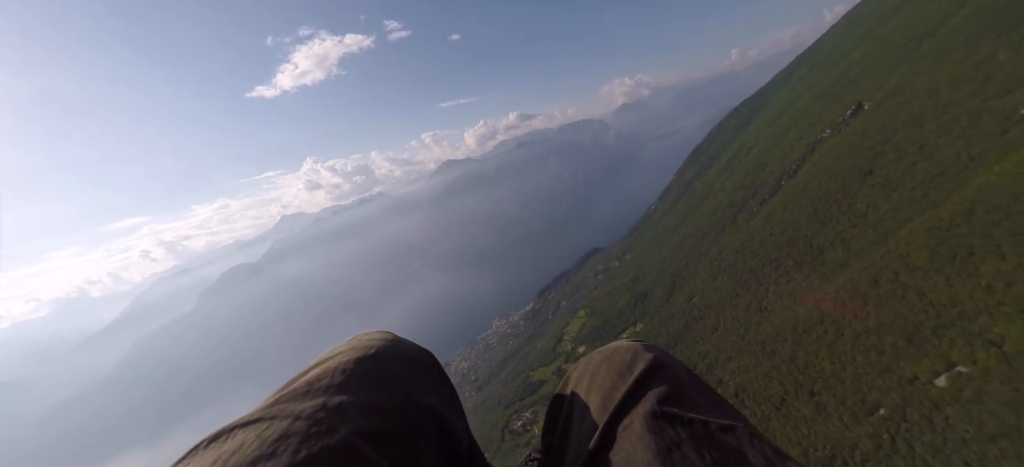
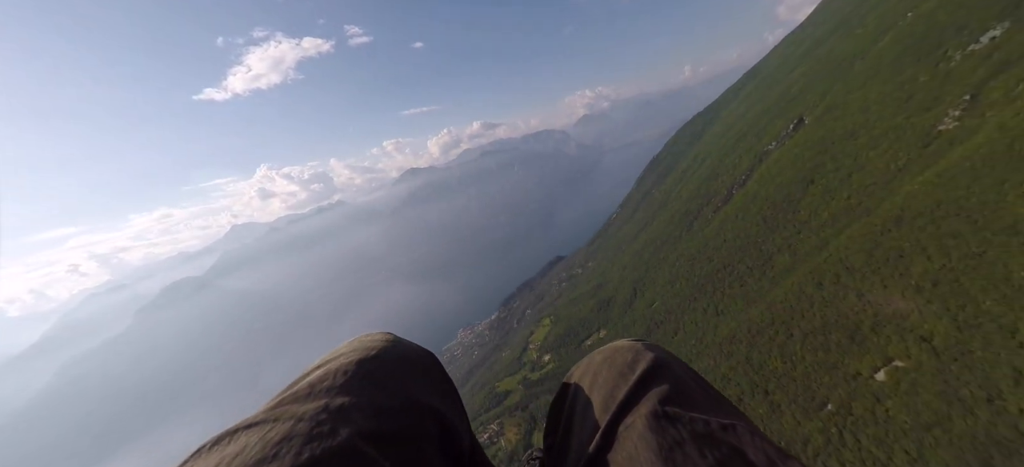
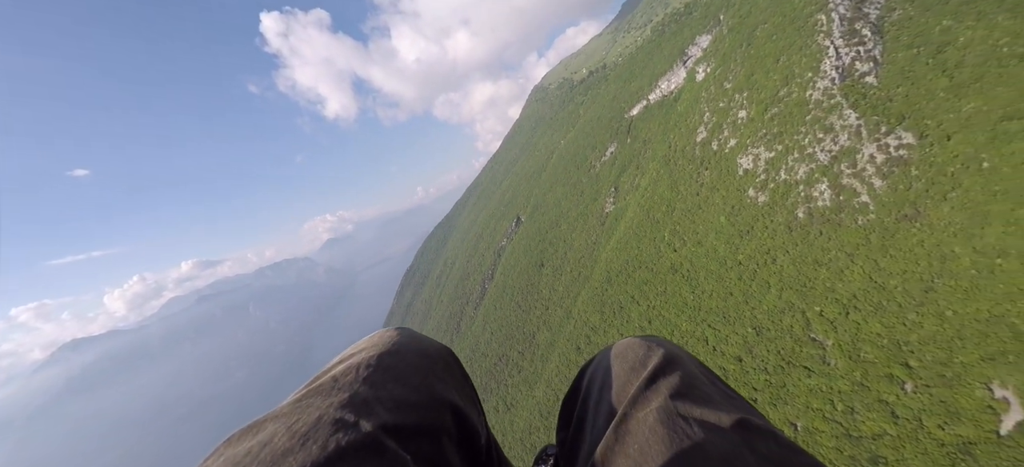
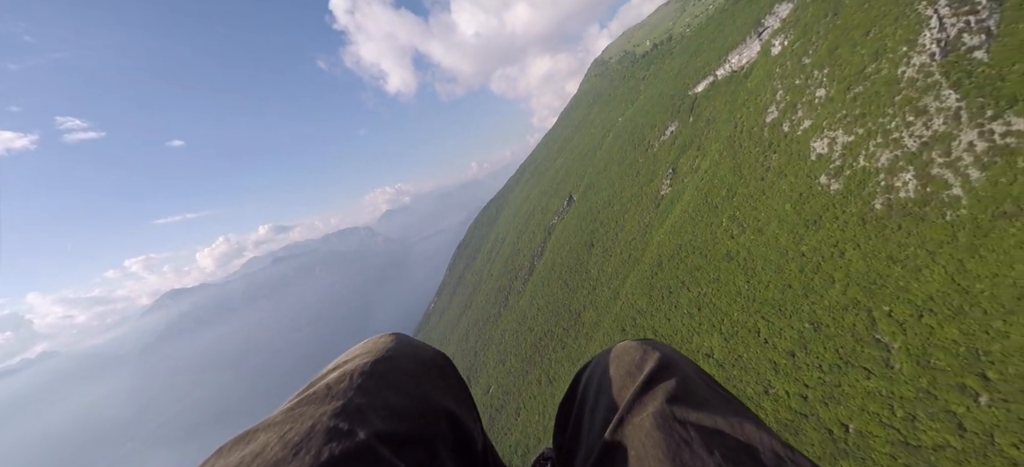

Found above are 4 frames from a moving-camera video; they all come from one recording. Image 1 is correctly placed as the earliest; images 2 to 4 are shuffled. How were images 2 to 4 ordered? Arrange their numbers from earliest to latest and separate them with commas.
2, 4, 3
